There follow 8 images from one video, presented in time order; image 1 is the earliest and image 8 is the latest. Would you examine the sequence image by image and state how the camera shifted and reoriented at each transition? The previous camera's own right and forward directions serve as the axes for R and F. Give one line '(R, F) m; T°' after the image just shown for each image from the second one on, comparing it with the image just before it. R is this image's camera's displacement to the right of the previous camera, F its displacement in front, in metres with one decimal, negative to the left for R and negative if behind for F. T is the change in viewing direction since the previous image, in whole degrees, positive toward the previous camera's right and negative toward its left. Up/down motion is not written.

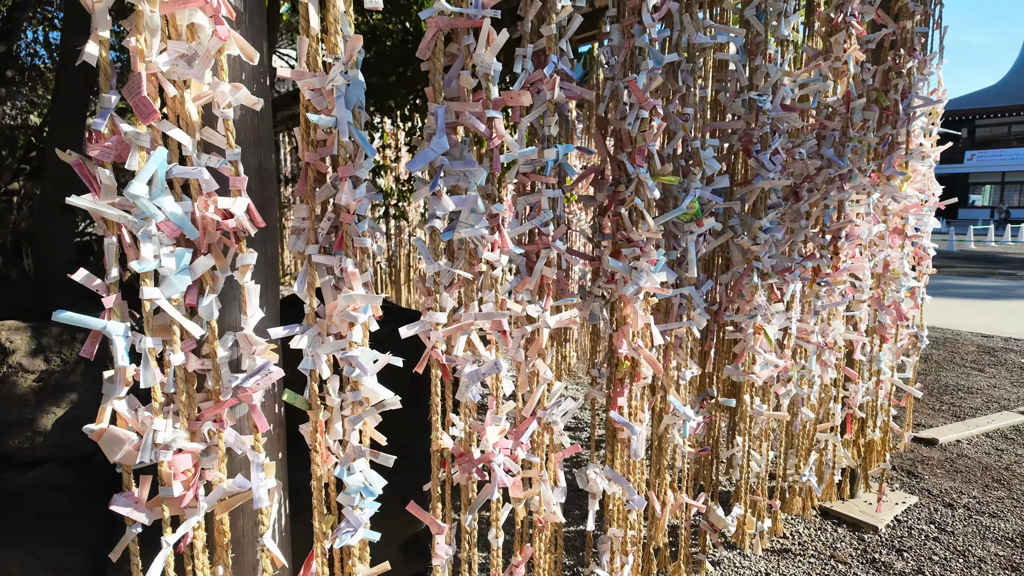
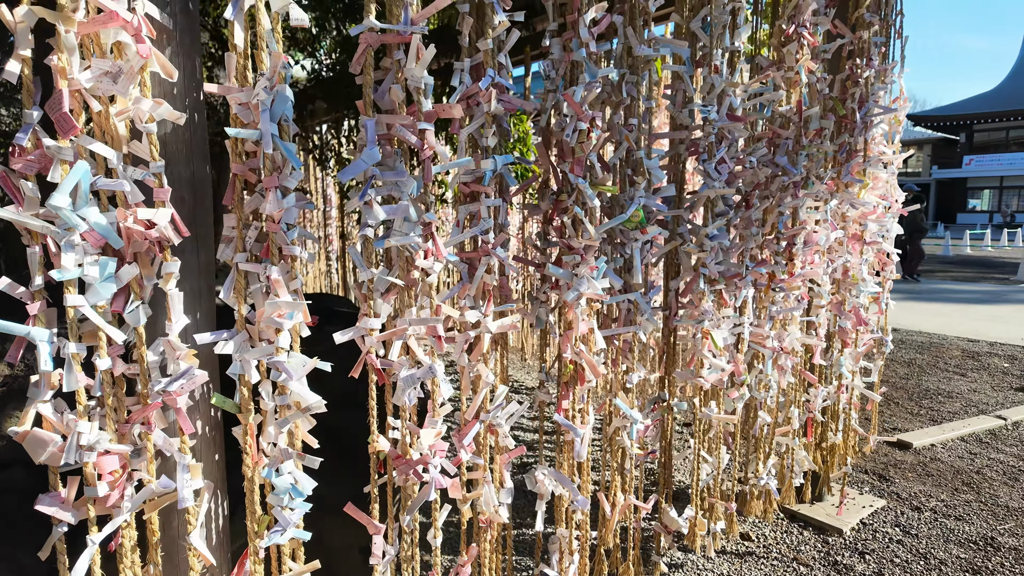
(+0.1, 0.0) m; 0°
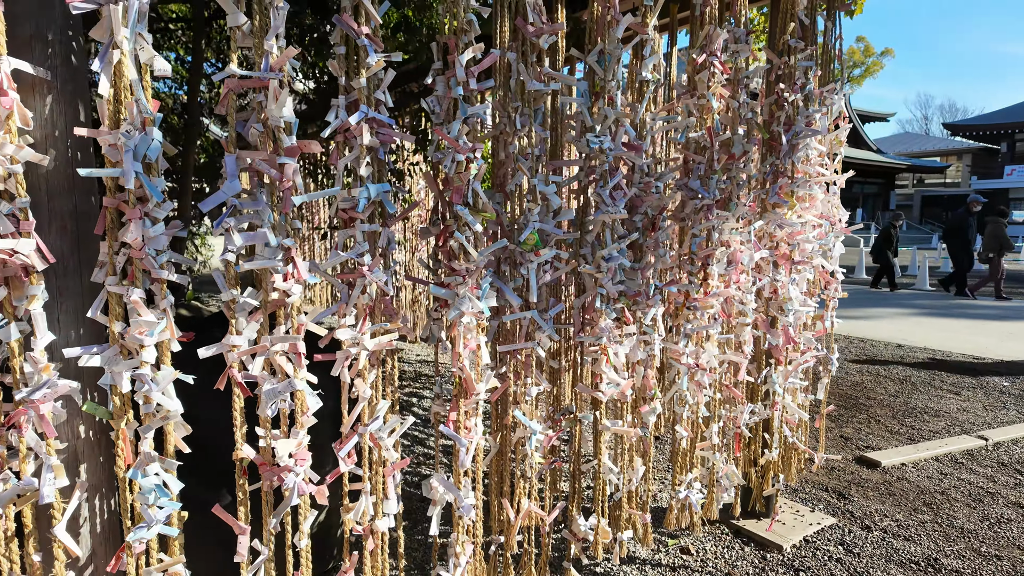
(+0.3, -0.1) m; -3°
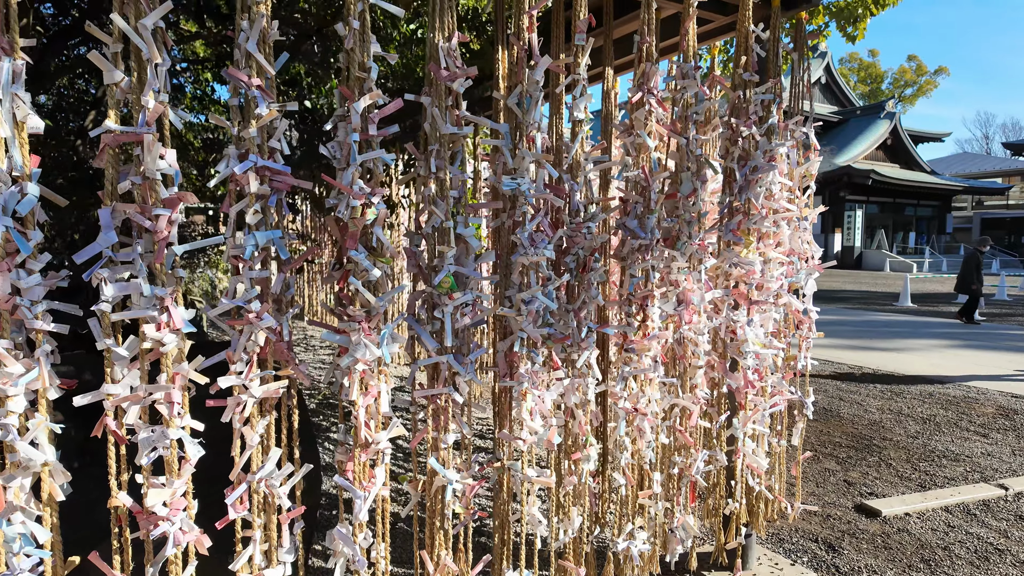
(+0.3, 0.0) m; -4°
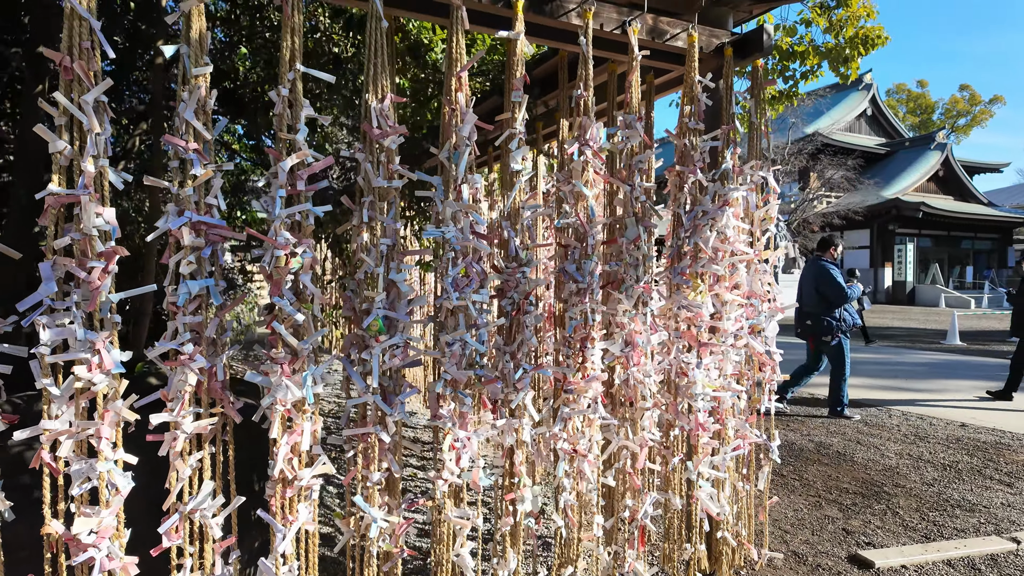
(+0.3, -0.1) m; -4°
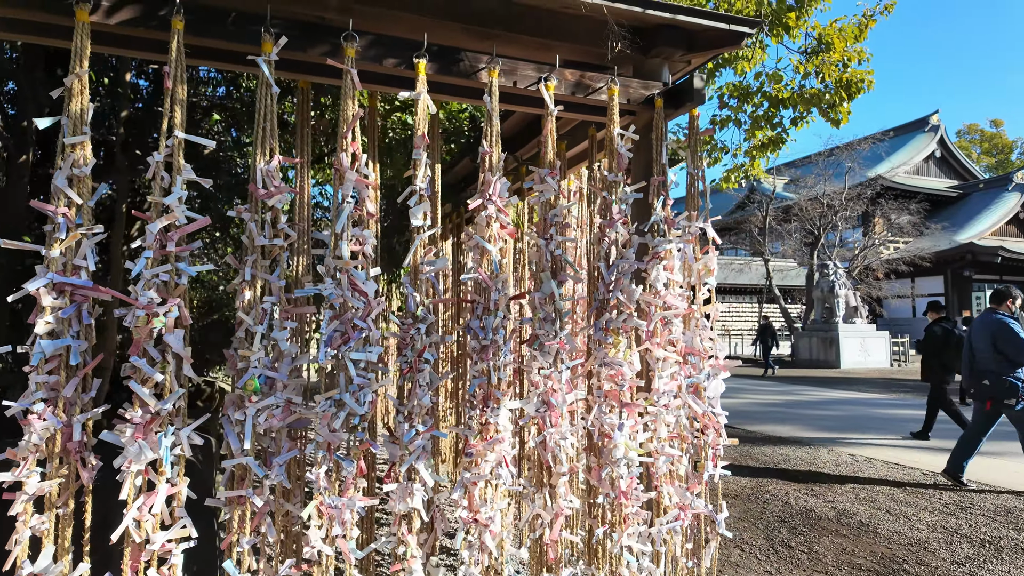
(+0.4, +0.1) m; -5°
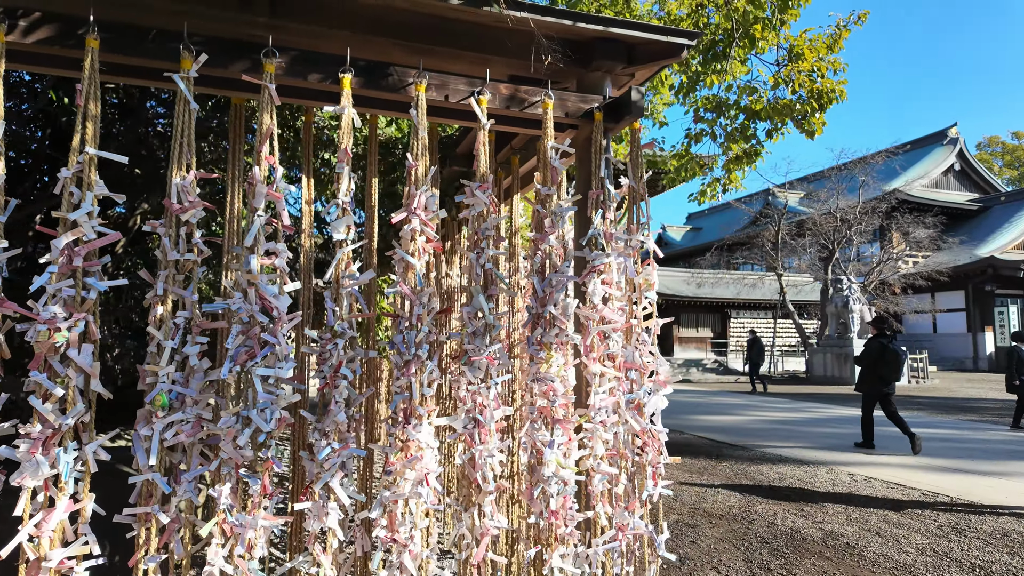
(+0.2, 0.0) m; -2°
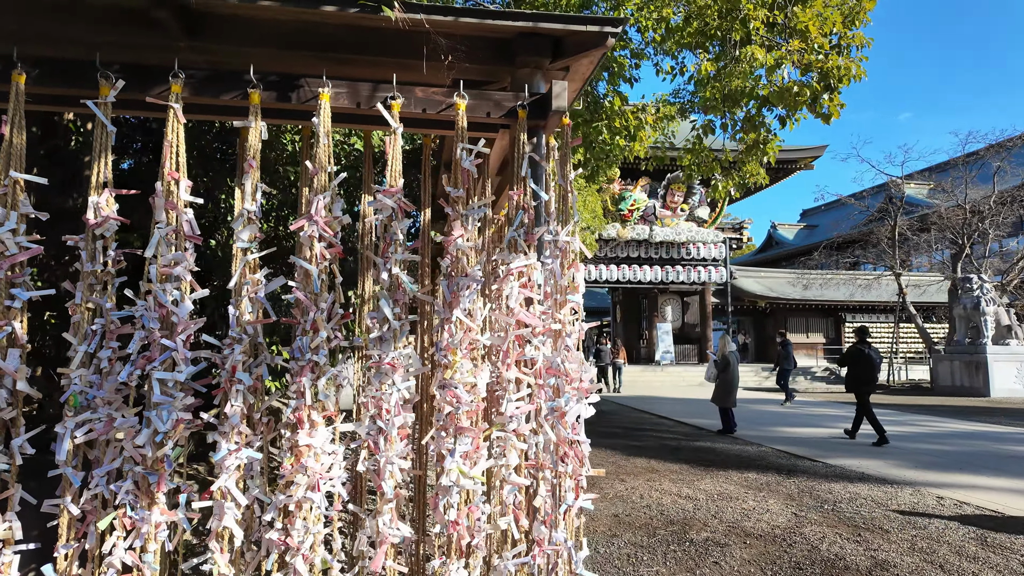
(+0.5, +0.1) m; -10°
